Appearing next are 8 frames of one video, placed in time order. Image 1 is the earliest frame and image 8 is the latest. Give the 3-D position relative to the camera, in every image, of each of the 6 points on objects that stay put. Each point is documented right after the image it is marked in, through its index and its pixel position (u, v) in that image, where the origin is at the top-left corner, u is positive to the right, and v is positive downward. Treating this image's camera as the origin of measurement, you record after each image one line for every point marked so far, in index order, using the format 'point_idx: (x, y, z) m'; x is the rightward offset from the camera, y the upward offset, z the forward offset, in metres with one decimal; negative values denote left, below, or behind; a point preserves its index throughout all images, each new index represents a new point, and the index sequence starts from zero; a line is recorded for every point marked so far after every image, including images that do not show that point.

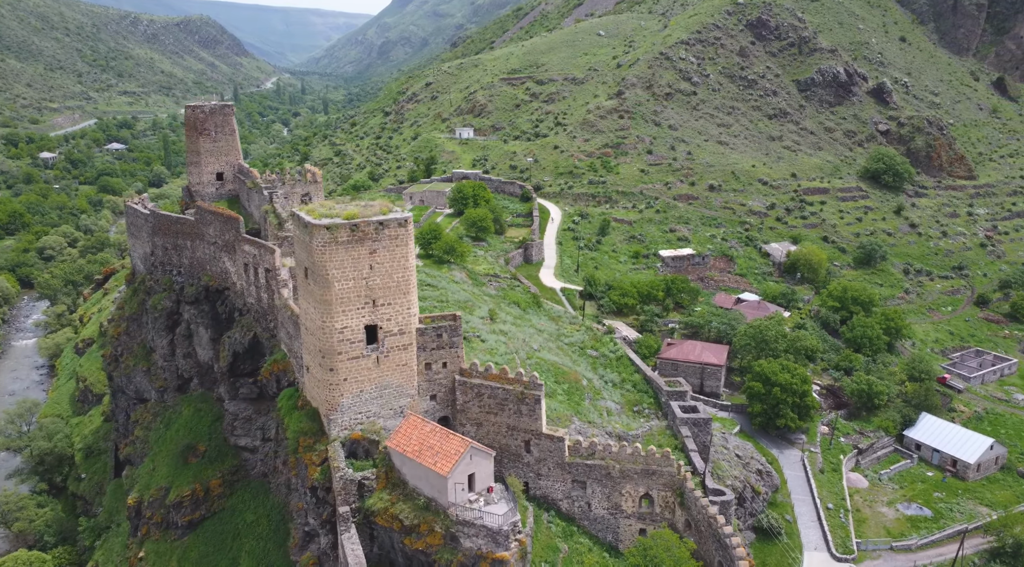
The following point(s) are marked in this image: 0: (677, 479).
0: (+4.0, -4.8, +17.9) m
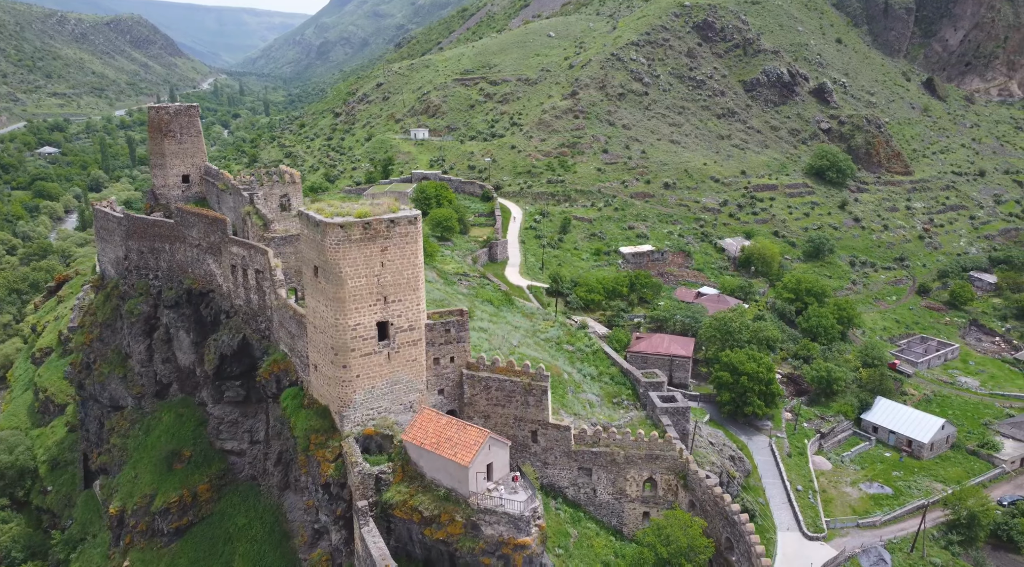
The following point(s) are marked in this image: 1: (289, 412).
0: (+4.2, -4.5, +18.6) m
1: (-5.7, -3.3, +19.1) m
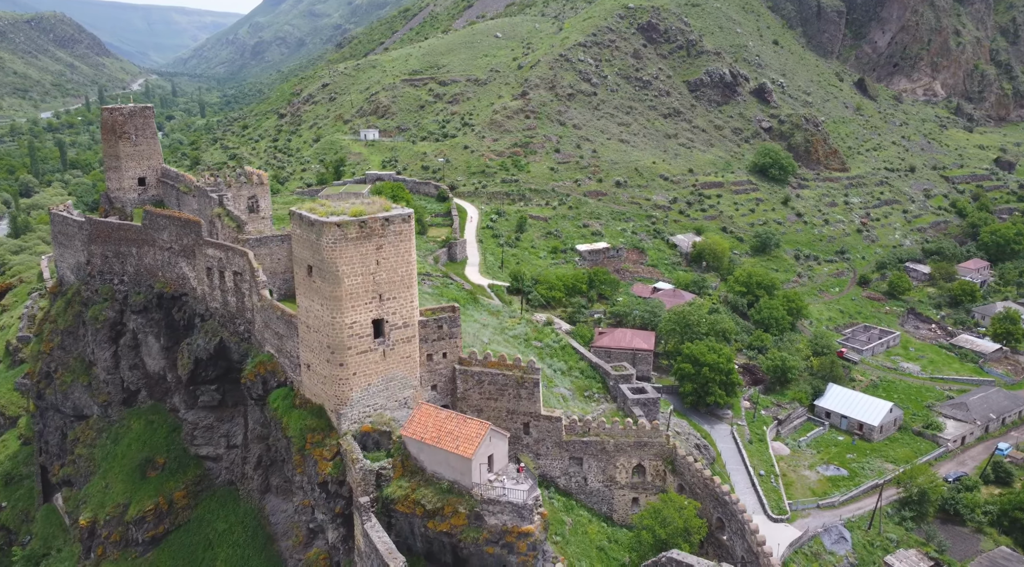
0: (+4.1, -4.3, +19.3) m
1: (-5.9, -3.3, +19.0) m
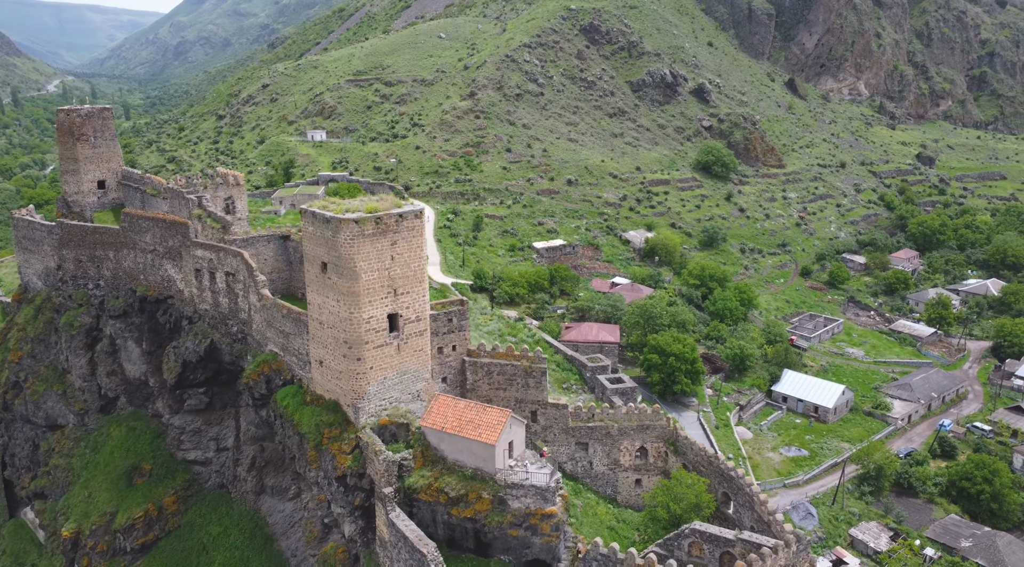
0: (+4.3, -4.1, +20.2) m
1: (-5.7, -3.3, +19.1) m
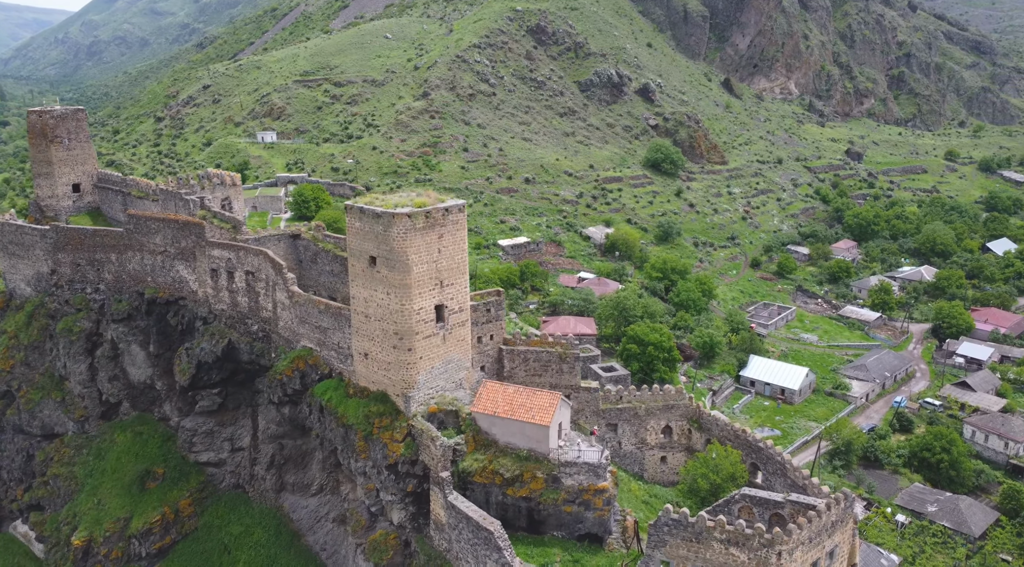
0: (+5.1, -3.7, +21.5) m
1: (-4.7, -3.2, +19.5) m
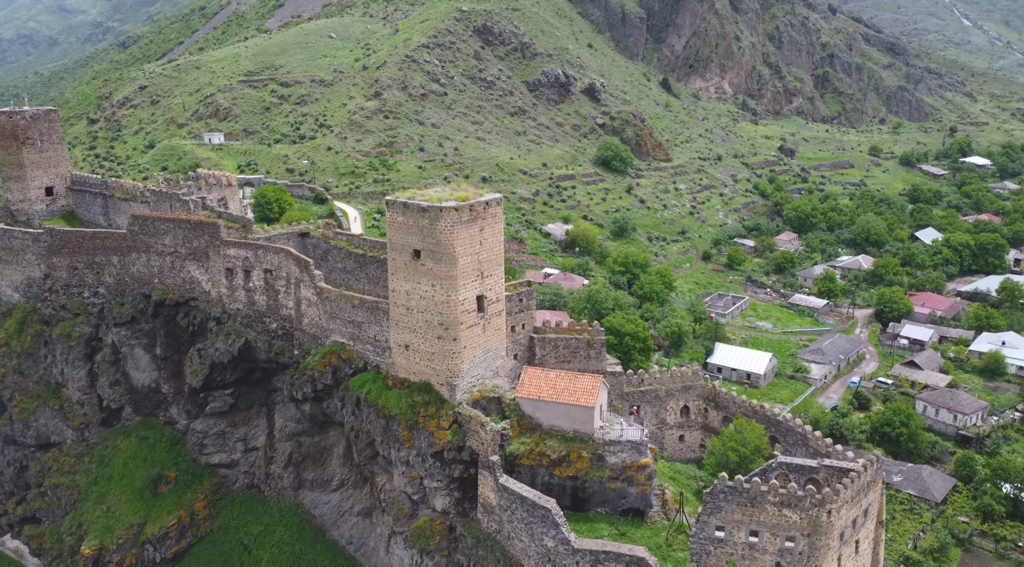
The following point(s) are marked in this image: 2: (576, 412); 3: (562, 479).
0: (+5.9, -3.3, +22.7) m
1: (-3.8, -3.0, +19.8) m
2: (+1.5, -3.2, +18.3) m
3: (+1.3, -4.8, +18.1) m
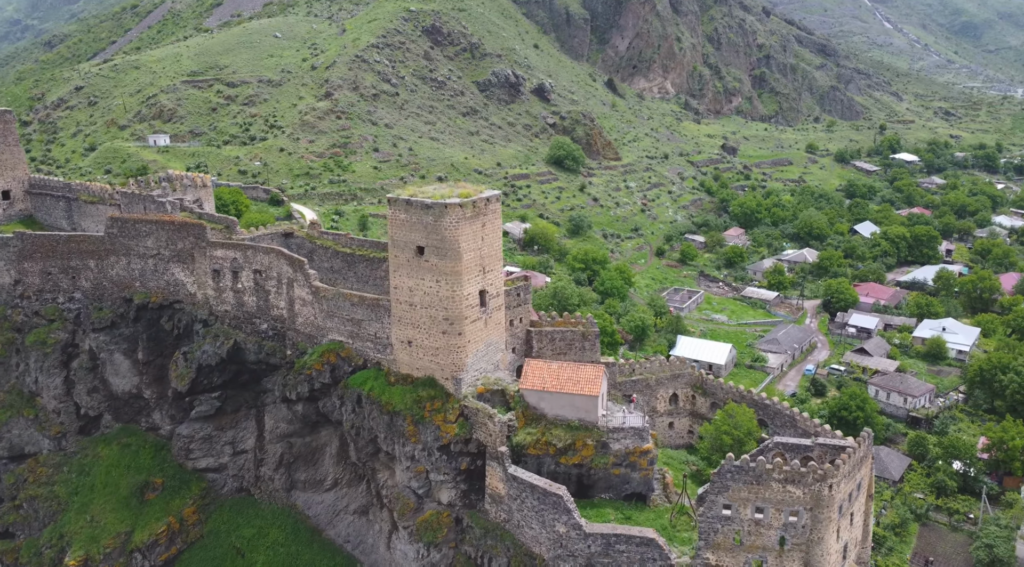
0: (+5.7, -3.0, +23.5) m
1: (-3.7, -3.0, +19.9) m
2: (+1.7, -3.0, +18.8) m
3: (+1.5, -4.6, +18.6) m
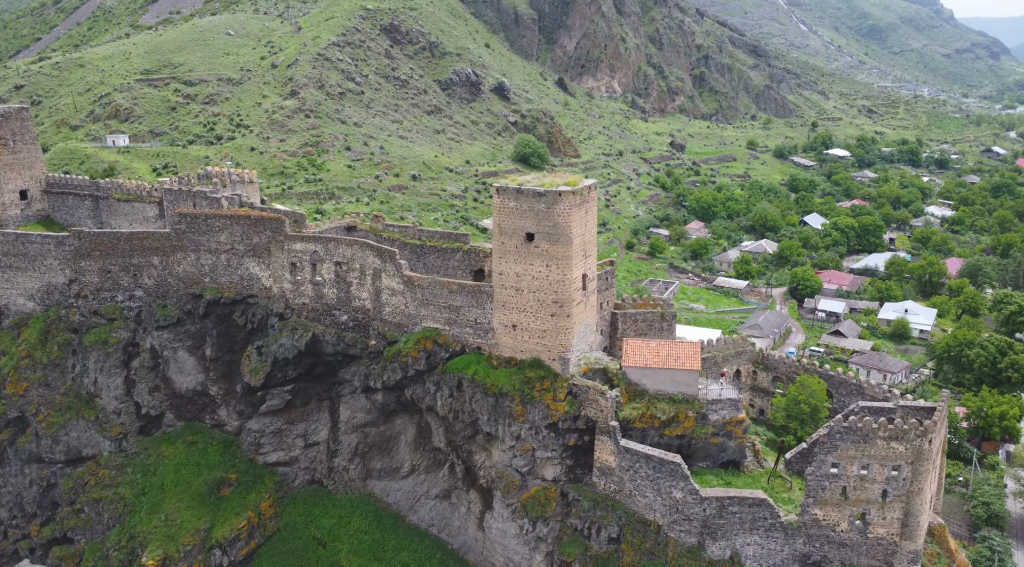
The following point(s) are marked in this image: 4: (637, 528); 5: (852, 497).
0: (+8.1, -2.4, +25.1) m
1: (-1.0, -2.6, +20.6) m
2: (+4.5, -2.5, +20.0) m
3: (+4.3, -4.1, +19.8) m
4: (+3.2, -6.4, +19.2) m
5: (+8.4, -5.3, +18.2) m
